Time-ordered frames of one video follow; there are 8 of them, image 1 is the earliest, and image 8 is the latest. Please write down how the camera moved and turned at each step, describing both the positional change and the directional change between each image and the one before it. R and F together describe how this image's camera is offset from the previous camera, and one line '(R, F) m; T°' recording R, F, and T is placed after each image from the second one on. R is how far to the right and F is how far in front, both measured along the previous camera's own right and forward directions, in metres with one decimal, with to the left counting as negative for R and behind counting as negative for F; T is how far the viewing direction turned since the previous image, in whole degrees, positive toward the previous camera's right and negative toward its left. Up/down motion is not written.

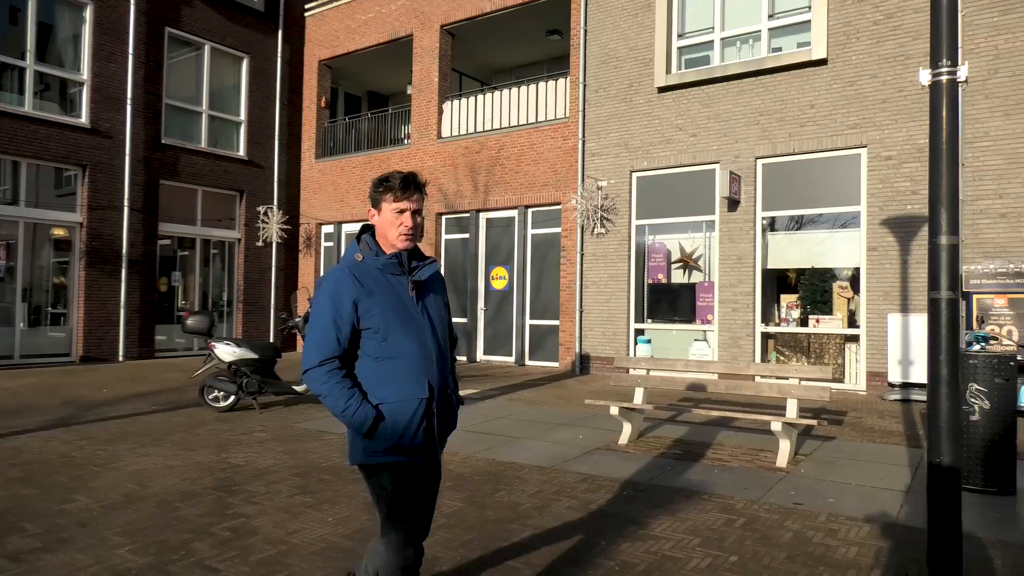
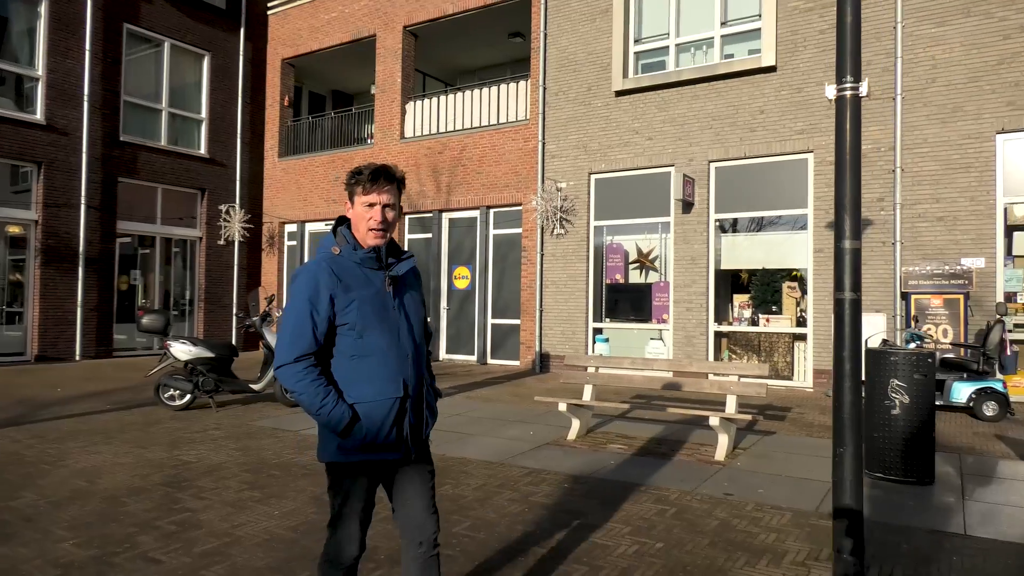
(+0.2, -0.2) m; +2°
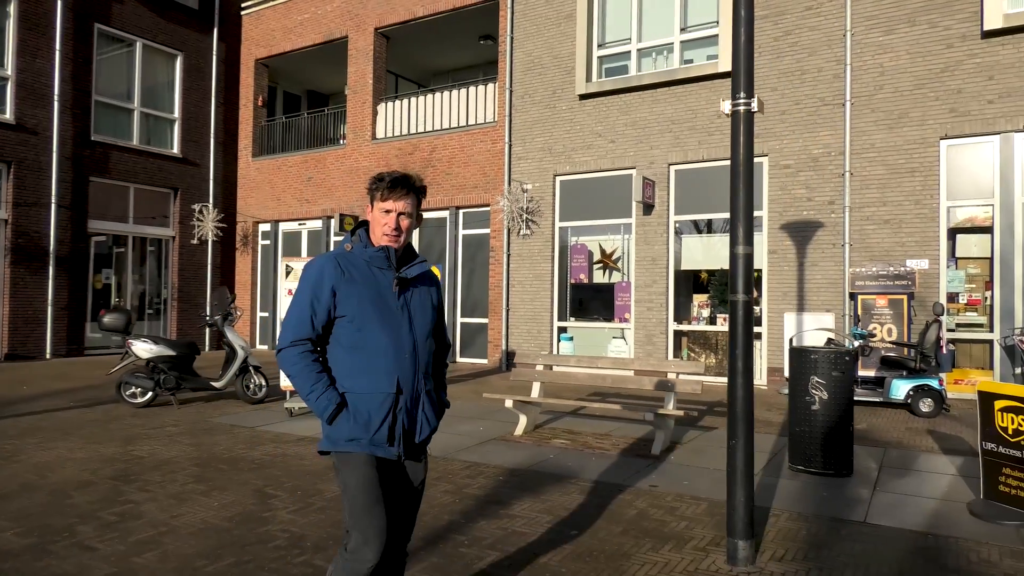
(+0.4, -0.2) m; +1°
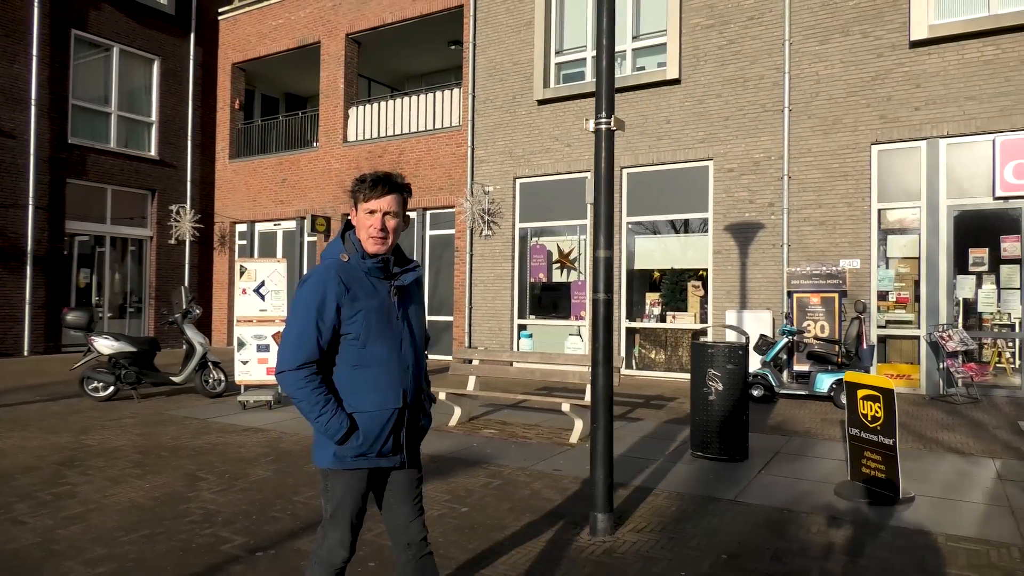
(+0.7, -0.4) m; 0°
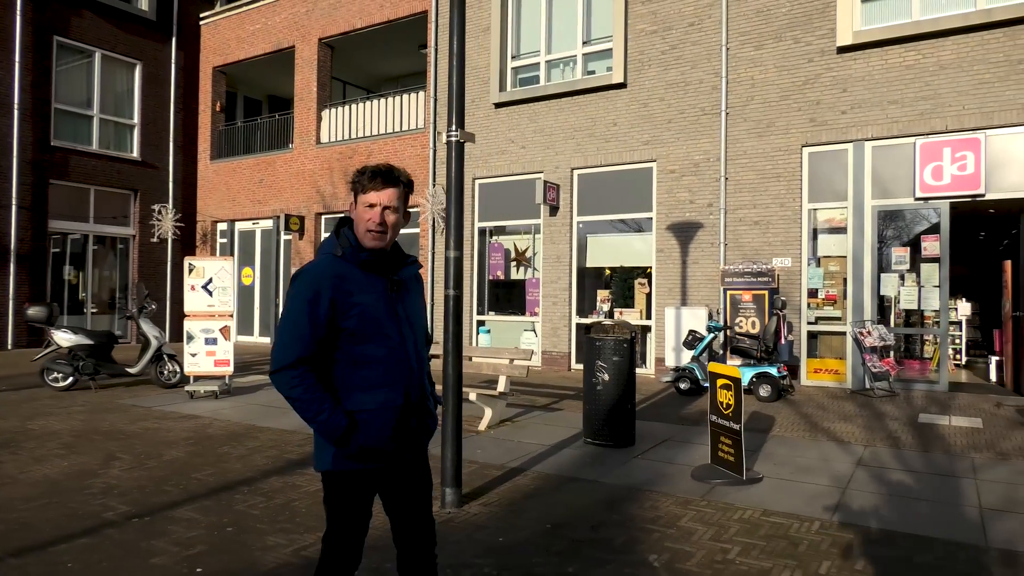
(+1.0, -0.4) m; -1°
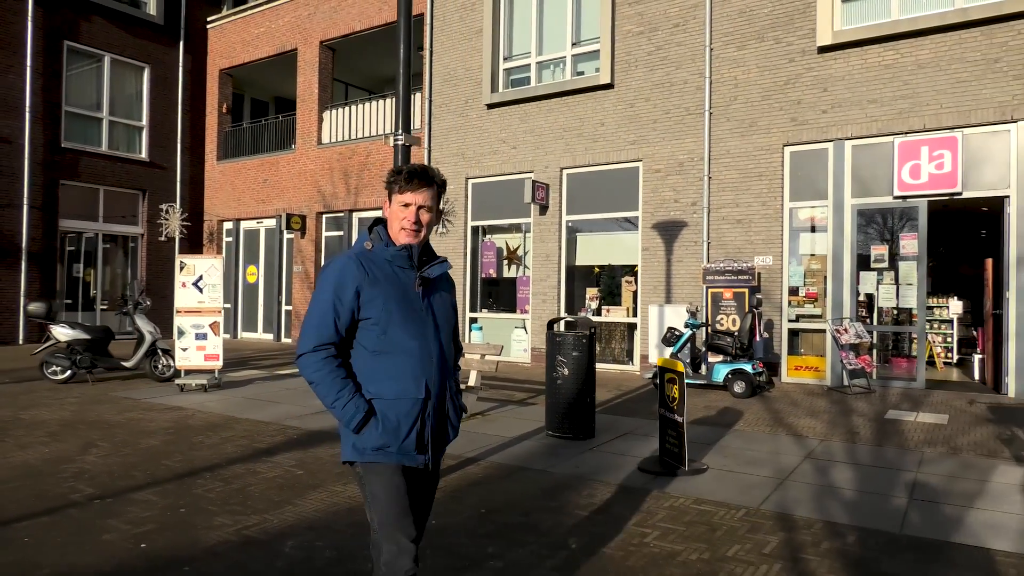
(+0.5, -0.2) m; -2°
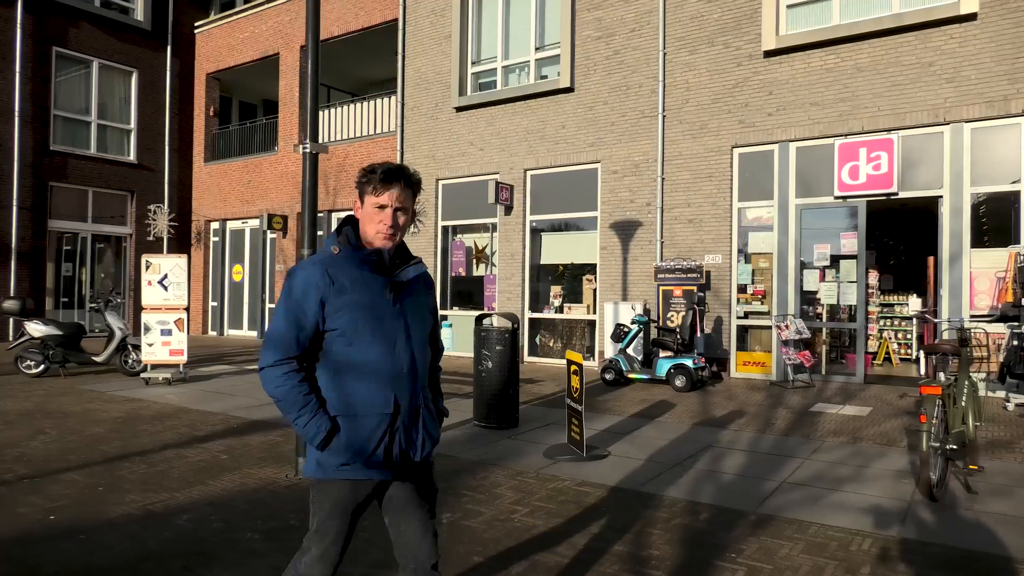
(+0.8, -0.4) m; -1°
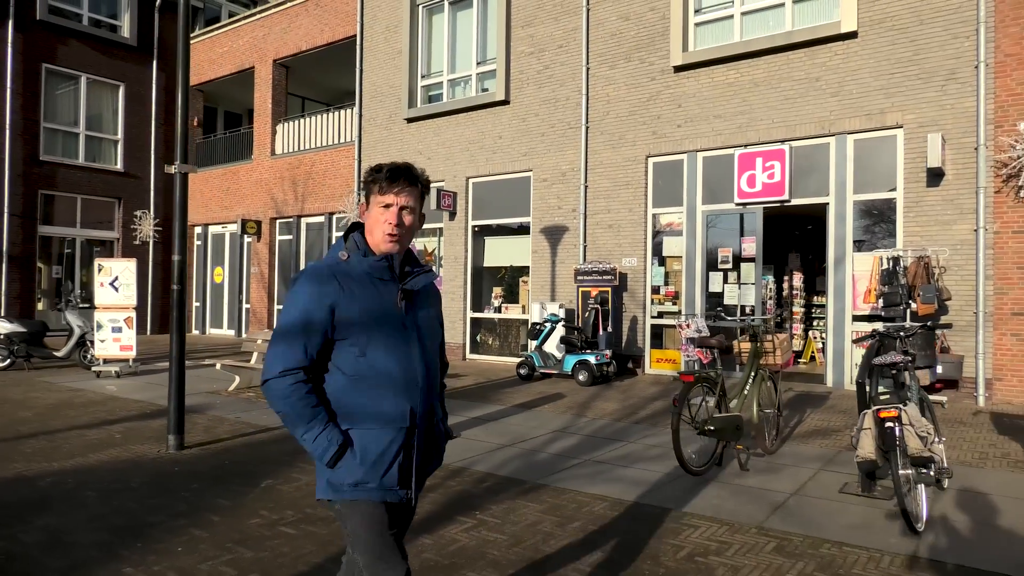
(+1.5, -0.7) m; -2°
